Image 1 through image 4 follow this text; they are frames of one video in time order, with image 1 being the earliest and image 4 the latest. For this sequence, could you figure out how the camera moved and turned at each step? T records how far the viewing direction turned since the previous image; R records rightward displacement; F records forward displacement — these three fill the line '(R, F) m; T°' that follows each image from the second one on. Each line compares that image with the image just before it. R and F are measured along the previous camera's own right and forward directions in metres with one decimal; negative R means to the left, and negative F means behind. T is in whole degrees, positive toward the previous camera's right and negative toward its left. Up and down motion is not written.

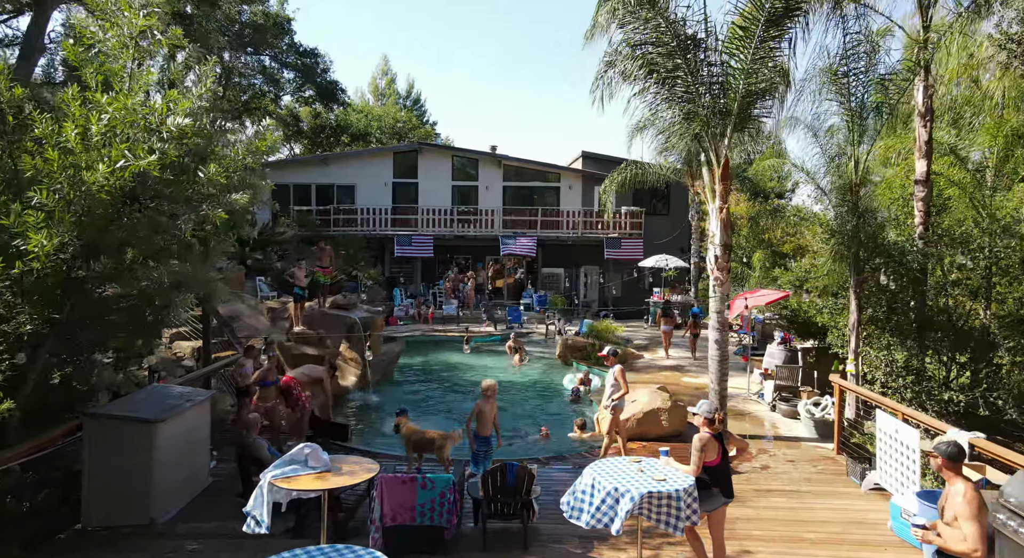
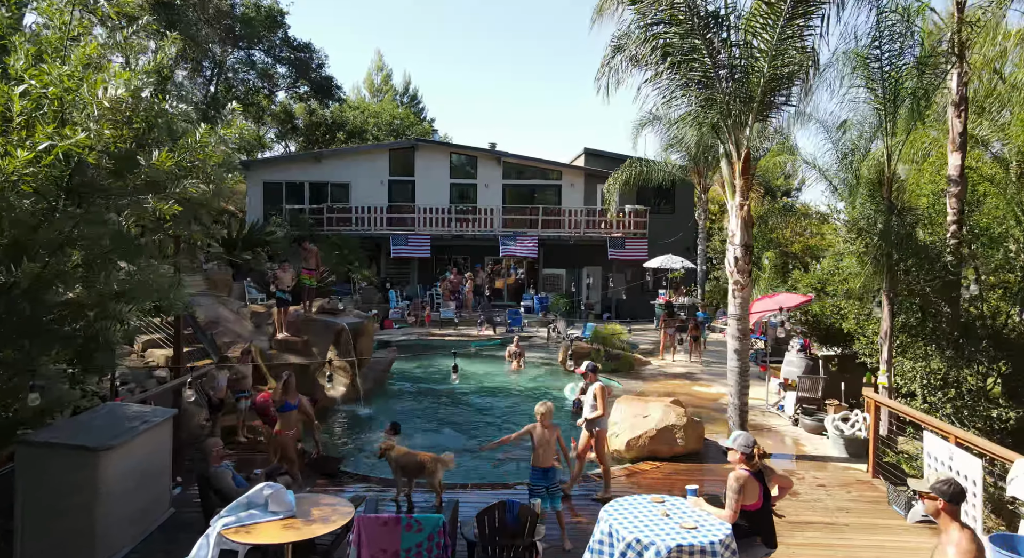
(0.0, +0.9) m; 0°
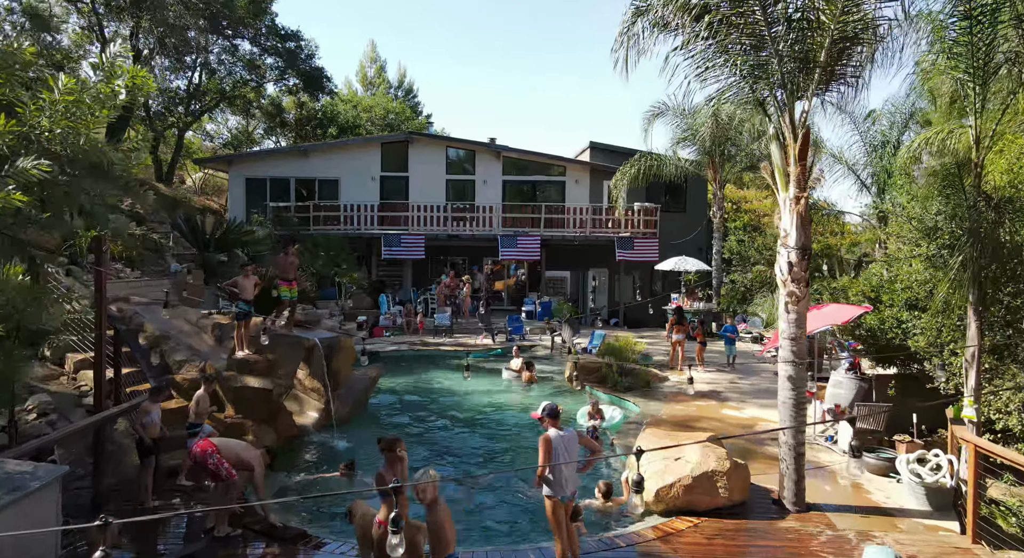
(0.0, +1.8) m; 0°
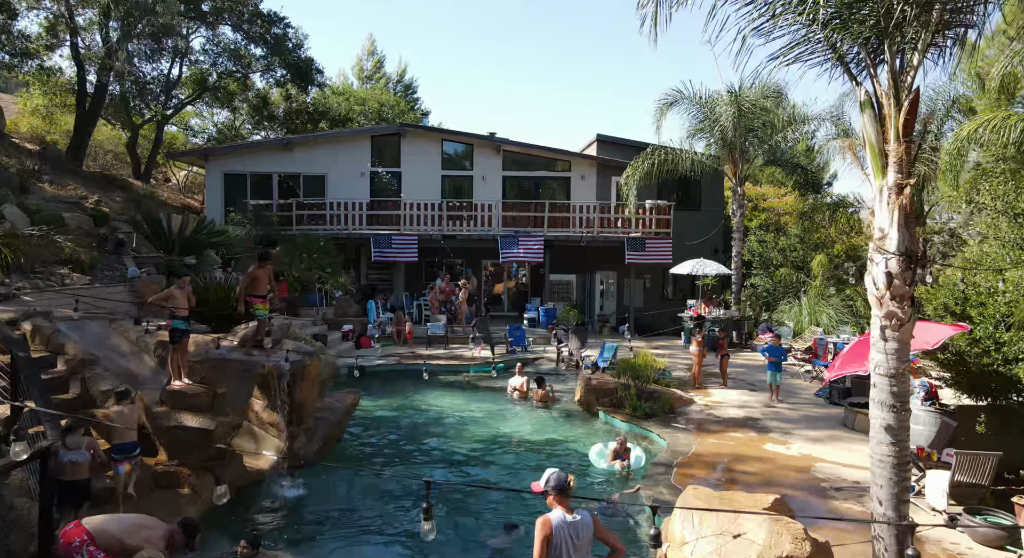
(0.0, +1.9) m; 0°
